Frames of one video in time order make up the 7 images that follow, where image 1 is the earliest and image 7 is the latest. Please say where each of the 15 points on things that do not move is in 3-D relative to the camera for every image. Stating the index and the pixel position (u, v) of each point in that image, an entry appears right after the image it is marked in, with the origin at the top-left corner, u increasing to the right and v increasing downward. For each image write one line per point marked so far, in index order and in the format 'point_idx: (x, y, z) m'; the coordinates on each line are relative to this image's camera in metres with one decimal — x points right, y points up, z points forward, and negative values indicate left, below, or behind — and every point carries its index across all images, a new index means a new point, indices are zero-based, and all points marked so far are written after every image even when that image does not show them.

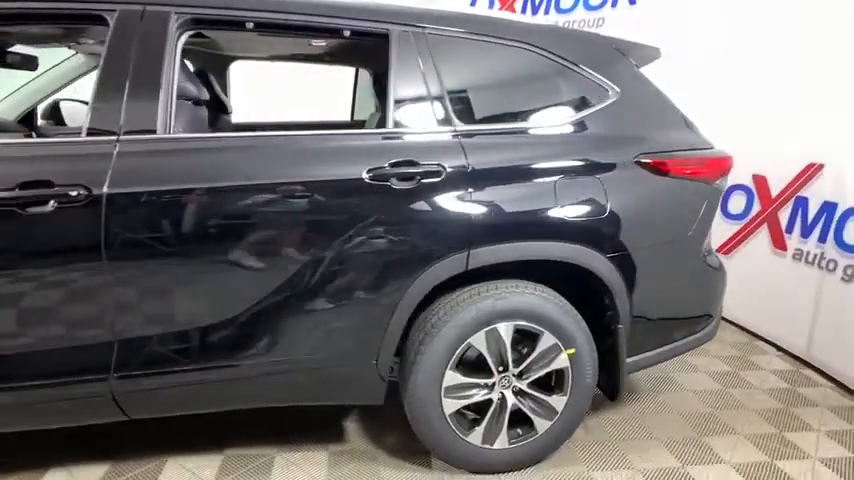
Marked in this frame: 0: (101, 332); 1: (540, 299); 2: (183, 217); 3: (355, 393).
0: (-0.9, -0.3, +1.7) m
1: (+0.4, -0.2, +1.9) m
2: (-0.7, +0.1, +1.6) m
3: (-0.2, -0.5, +1.9) m
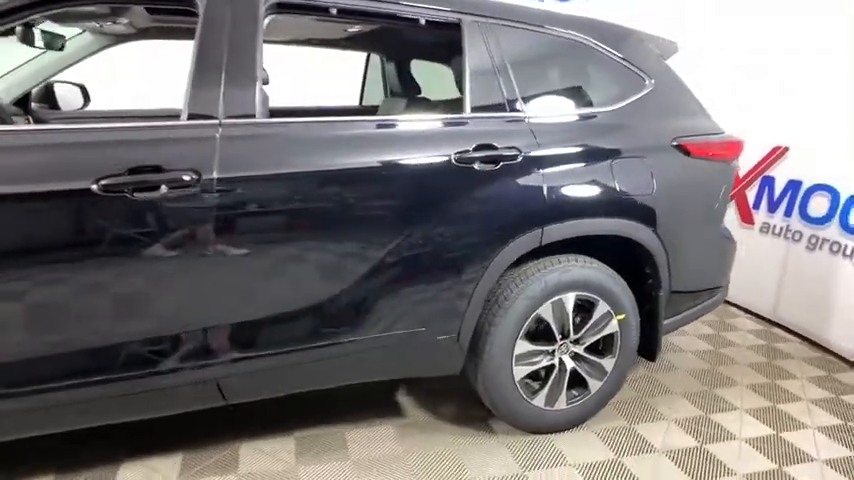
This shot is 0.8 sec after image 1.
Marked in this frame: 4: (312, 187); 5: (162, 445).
0: (-0.6, -0.2, +1.7) m
1: (+0.6, -0.1, +2.1) m
2: (-0.4, +0.1, +1.6) m
3: (+0.1, -0.4, +2.0) m
4: (-0.3, +0.2, +1.7) m
5: (-0.9, -0.7, +2.0) m
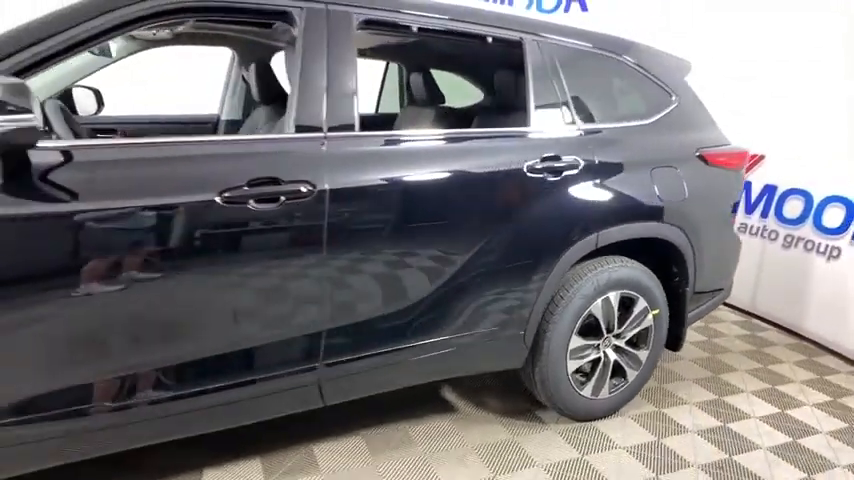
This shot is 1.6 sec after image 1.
0: (-0.3, -0.2, +1.7) m
1: (+0.8, -0.1, +2.3) m
2: (-0.2, +0.1, +1.7) m
3: (+0.3, -0.4, +2.1) m
4: (-0.1, +0.1, +1.8) m
5: (-0.7, -0.7, +2.0) m
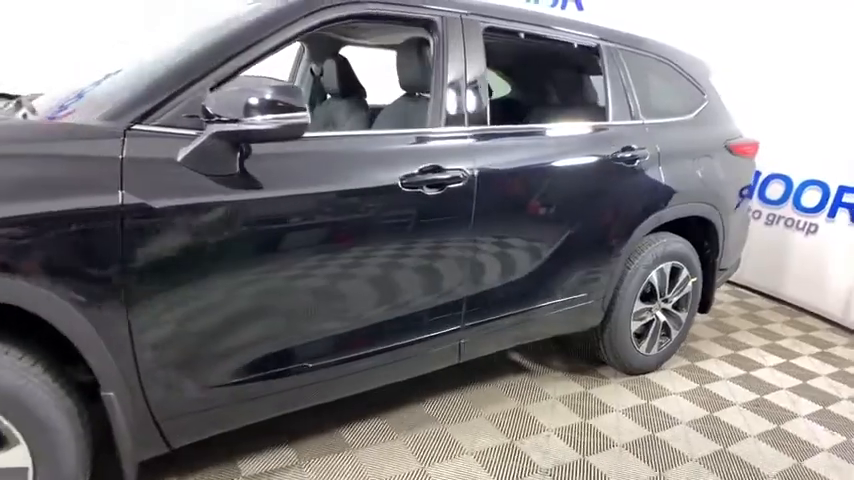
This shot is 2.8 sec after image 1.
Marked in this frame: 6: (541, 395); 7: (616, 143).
0: (+0.1, -0.2, +2.0) m
1: (+1.2, 0.0, +2.6) m
2: (+0.2, +0.2, +2.0) m
3: (+0.7, -0.4, +2.5) m
4: (+0.4, +0.2, +2.1) m
5: (-0.3, -0.7, +2.2) m
6: (+0.5, -0.7, +2.5) m
7: (+0.8, +0.4, +2.4) m
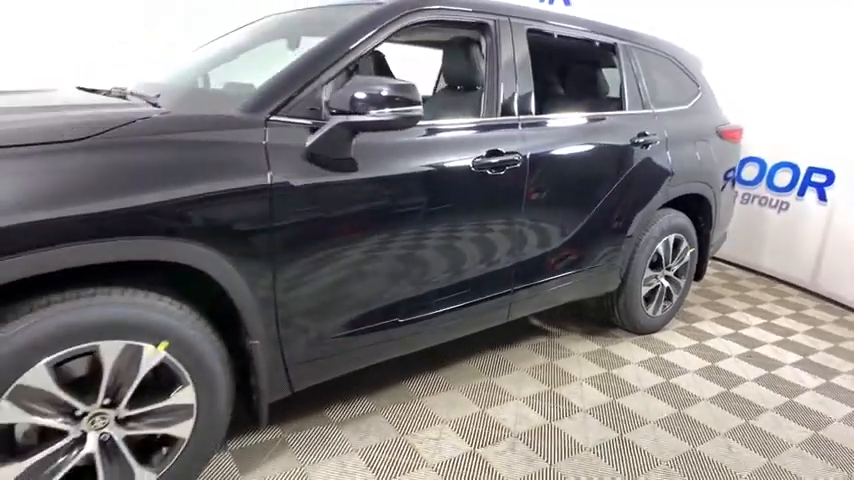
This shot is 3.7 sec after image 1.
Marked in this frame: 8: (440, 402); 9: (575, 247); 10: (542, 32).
0: (+0.3, -0.1, +2.3) m
1: (+1.3, +0.1, +3.0) m
2: (+0.5, +0.3, +2.3) m
3: (+0.9, -0.2, +2.8) m
4: (+0.6, +0.3, +2.4) m
5: (0.0, -0.6, +2.5) m
6: (+0.7, -0.6, +2.8) m
7: (+1.0, +0.5, +2.7) m
8: (+0.1, -0.6, +2.3) m
9: (+0.7, 0.0, +2.6) m
10: (+0.5, +0.9, +2.4) m
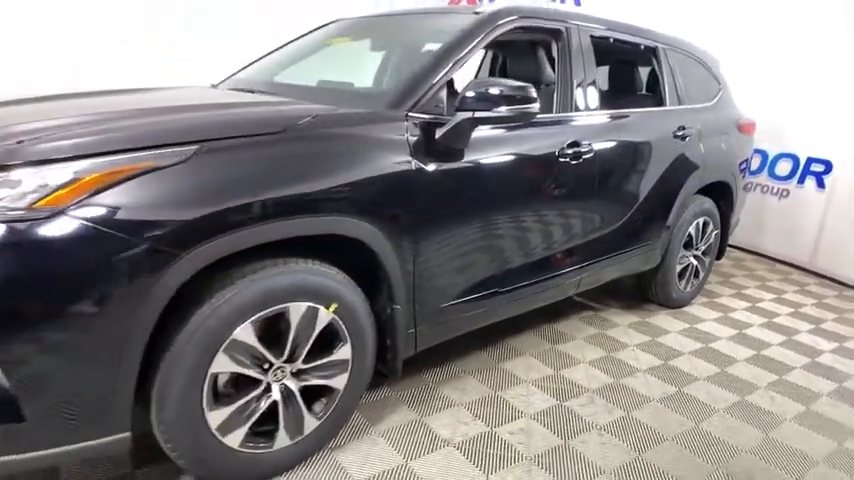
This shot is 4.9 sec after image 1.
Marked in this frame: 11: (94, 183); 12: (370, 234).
0: (+0.6, 0.0, +2.6) m
1: (+1.7, +0.2, +3.4) m
2: (+0.8, +0.4, +2.6) m
3: (+1.2, -0.1, +3.1) m
4: (+0.9, +0.4, +2.7) m
5: (+0.3, -0.5, +2.8) m
6: (+1.0, -0.5, +3.1) m
7: (+1.3, +0.6, +3.1) m
8: (+0.4, -0.6, +2.6) m
9: (+1.0, +0.1, +2.9) m
10: (+0.8, +1.0, +2.7) m
11: (-0.8, +0.1, +1.4) m
12: (-0.2, 0.0, +1.8) m
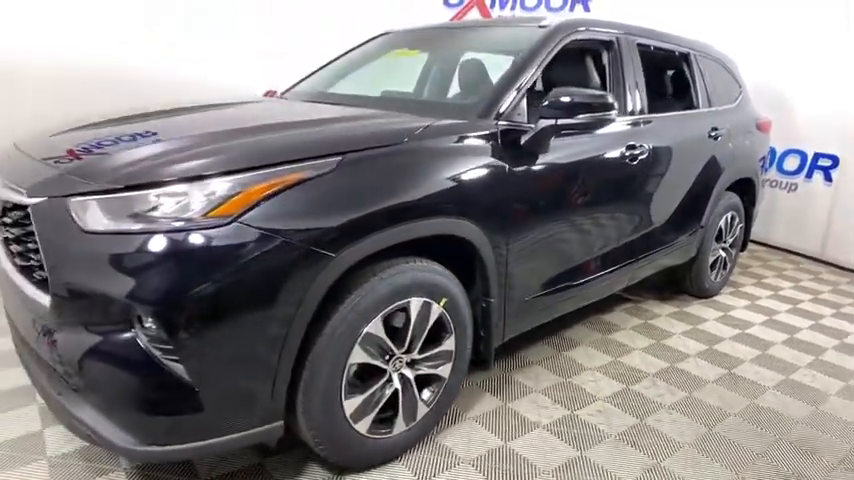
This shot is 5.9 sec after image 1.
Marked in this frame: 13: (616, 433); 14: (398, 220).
0: (+1.0, 0.0, +2.8) m
1: (+1.9, +0.3, +3.6) m
2: (+1.1, +0.4, +2.8) m
3: (+1.5, -0.1, +3.3) m
4: (+1.2, +0.4, +2.9) m
5: (+0.6, -0.5, +3.0) m
6: (+1.3, -0.4, +3.3) m
7: (+1.6, +0.7, +3.3) m
8: (+0.7, -0.6, +2.7) m
9: (+1.3, +0.1, +3.1) m
10: (+1.1, +1.0, +2.9) m
11: (-0.5, +0.1, +1.5) m
12: (+0.2, 0.0, +1.9) m
13: (+0.7, -0.7, +2.1) m
14: (-0.1, +0.1, +1.7) m
